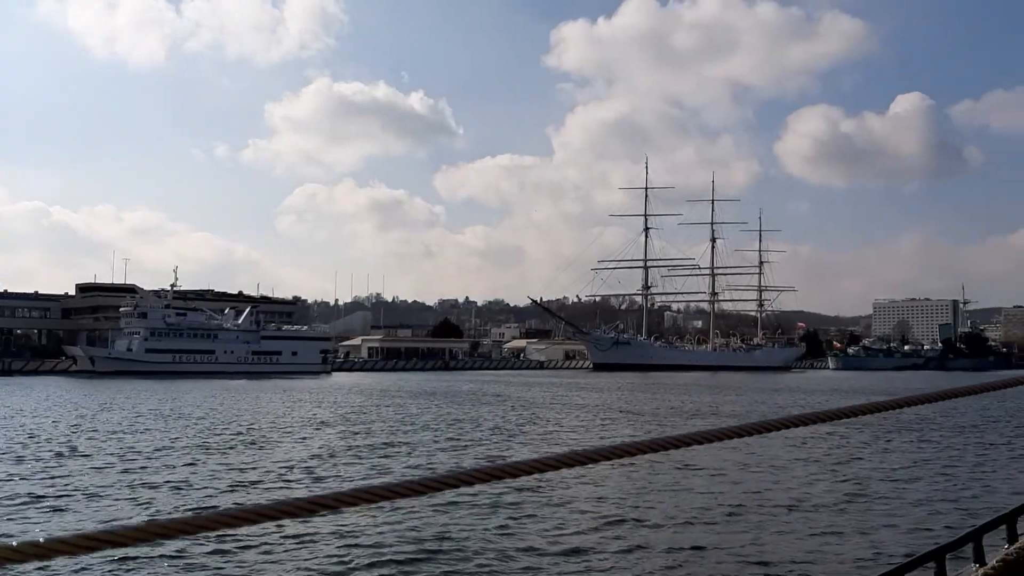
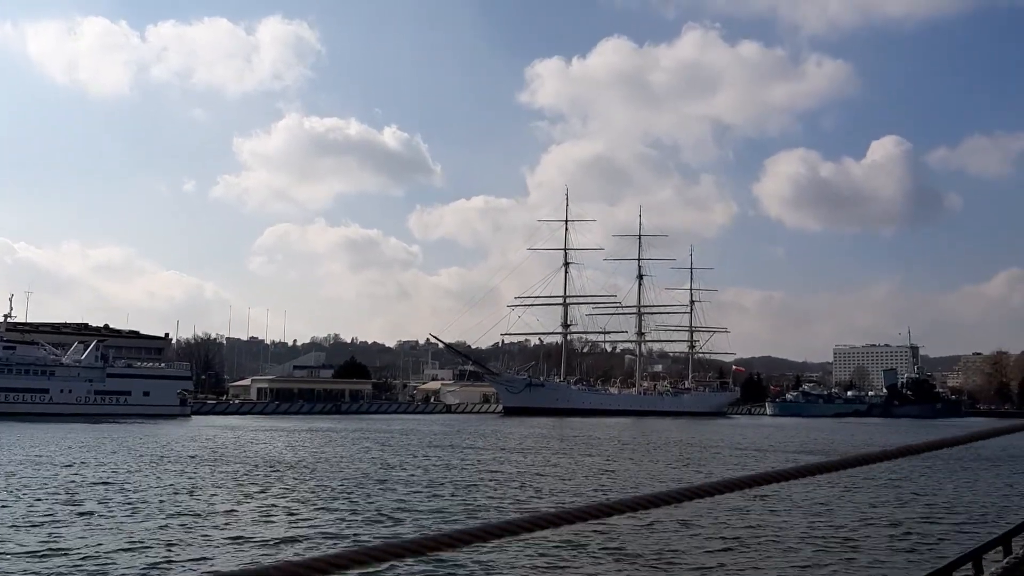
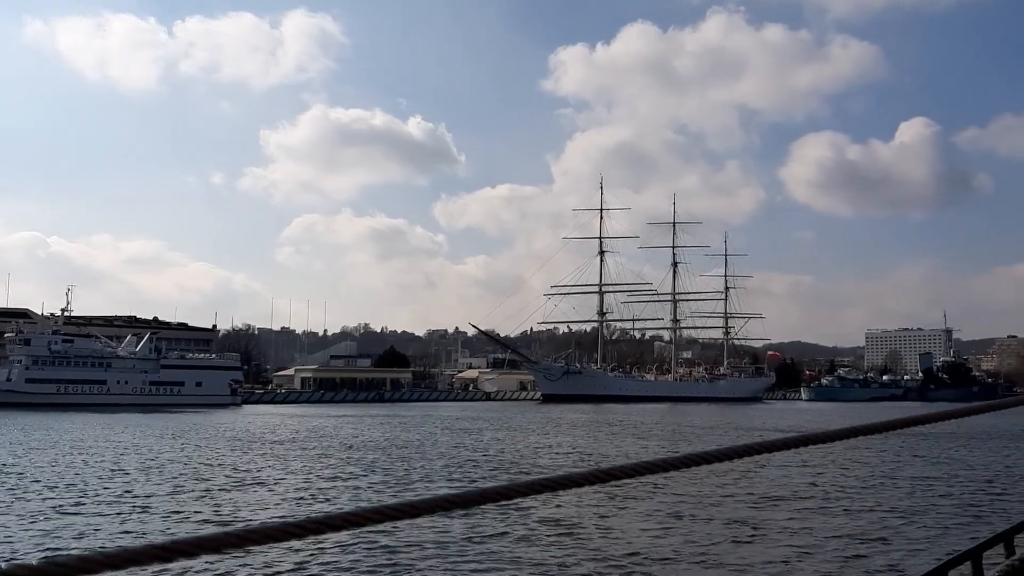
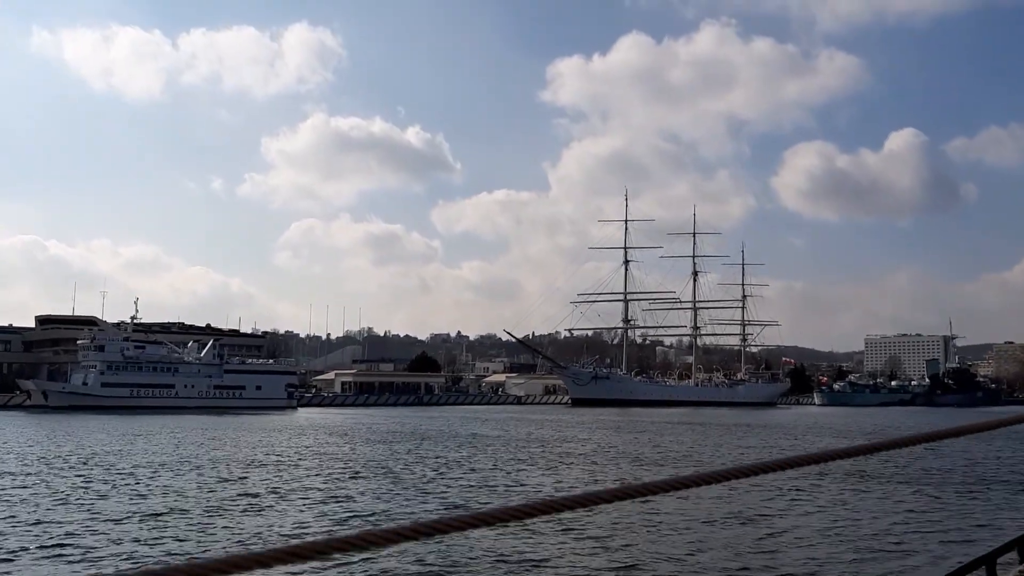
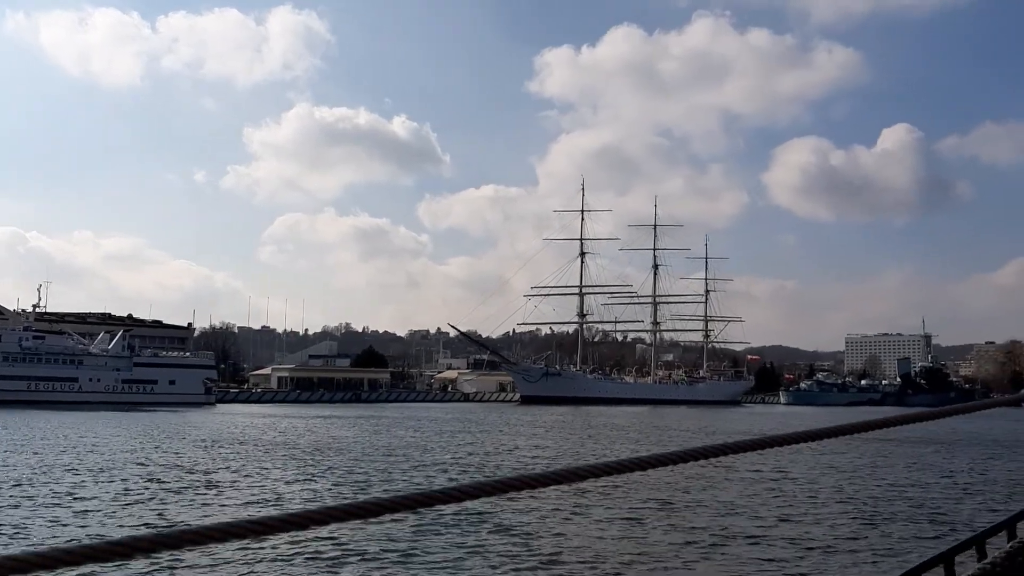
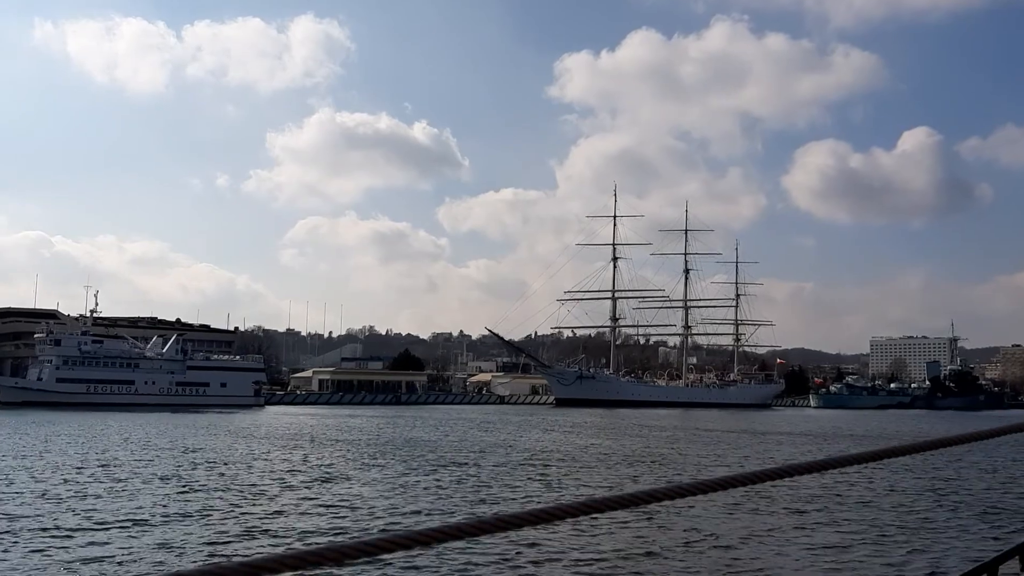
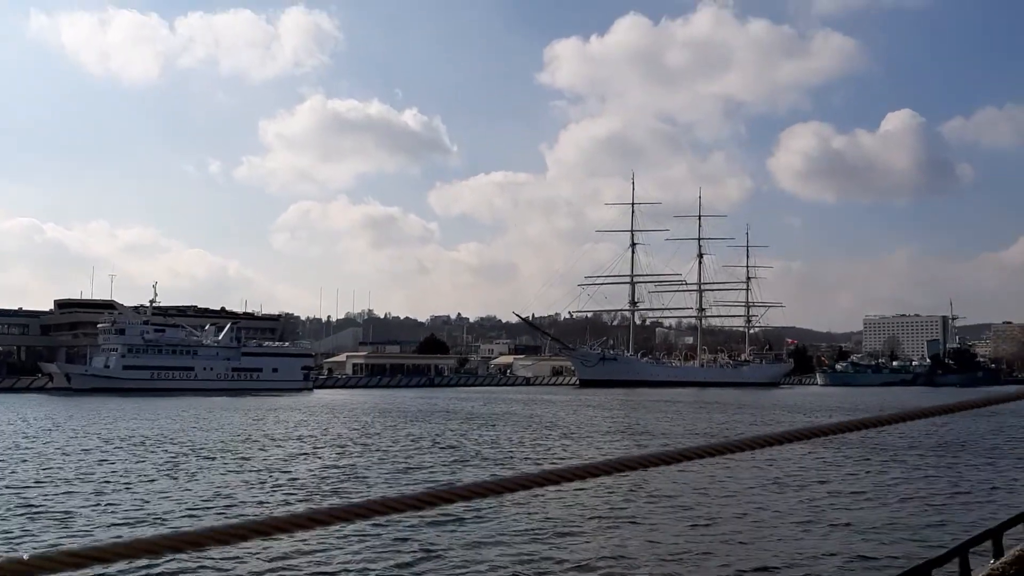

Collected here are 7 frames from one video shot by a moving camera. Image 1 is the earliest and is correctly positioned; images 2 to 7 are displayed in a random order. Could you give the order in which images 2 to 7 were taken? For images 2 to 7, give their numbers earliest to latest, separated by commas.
7, 4, 6, 3, 5, 2
